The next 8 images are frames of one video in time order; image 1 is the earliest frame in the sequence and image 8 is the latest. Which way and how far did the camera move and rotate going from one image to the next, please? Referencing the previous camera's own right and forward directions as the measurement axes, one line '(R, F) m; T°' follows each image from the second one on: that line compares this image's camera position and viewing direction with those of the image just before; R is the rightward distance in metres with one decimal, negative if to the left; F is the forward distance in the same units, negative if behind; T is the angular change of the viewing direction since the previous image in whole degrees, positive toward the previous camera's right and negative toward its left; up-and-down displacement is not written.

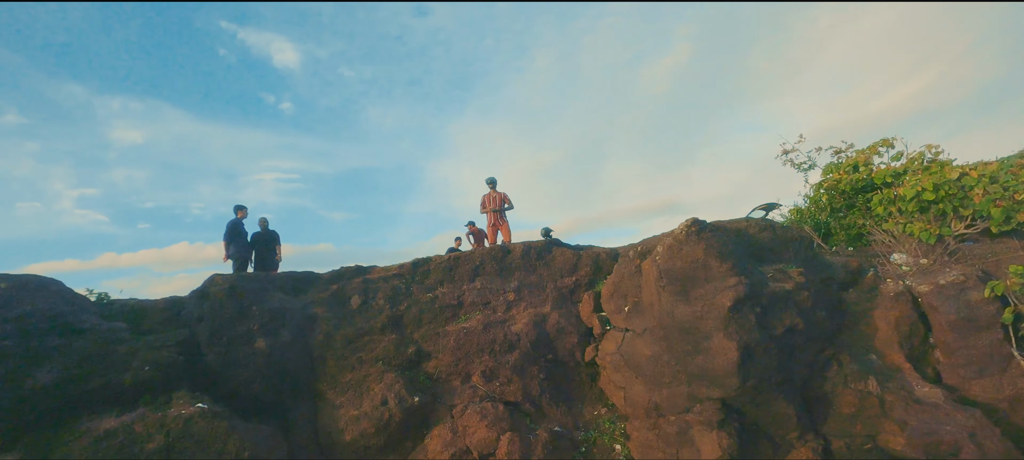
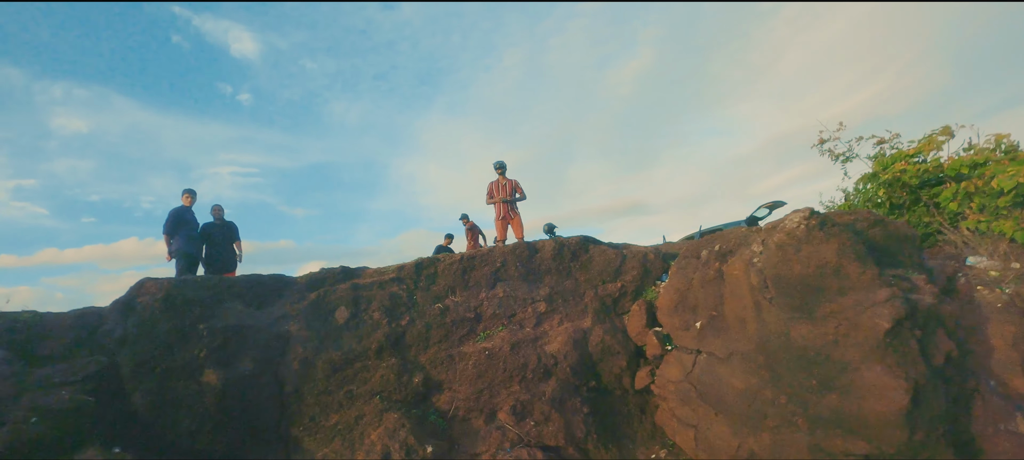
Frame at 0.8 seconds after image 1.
(-1.0, +2.4) m; +4°
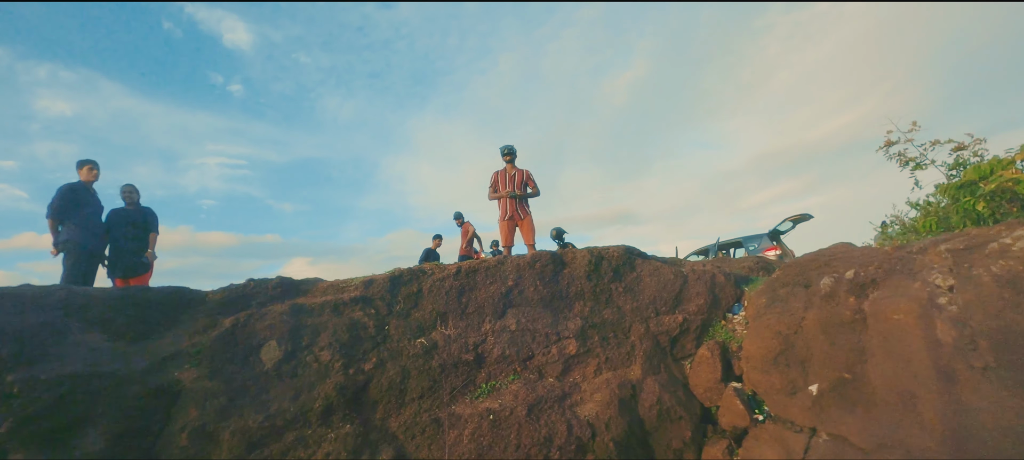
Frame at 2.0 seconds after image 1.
(-0.3, +2.6) m; +1°
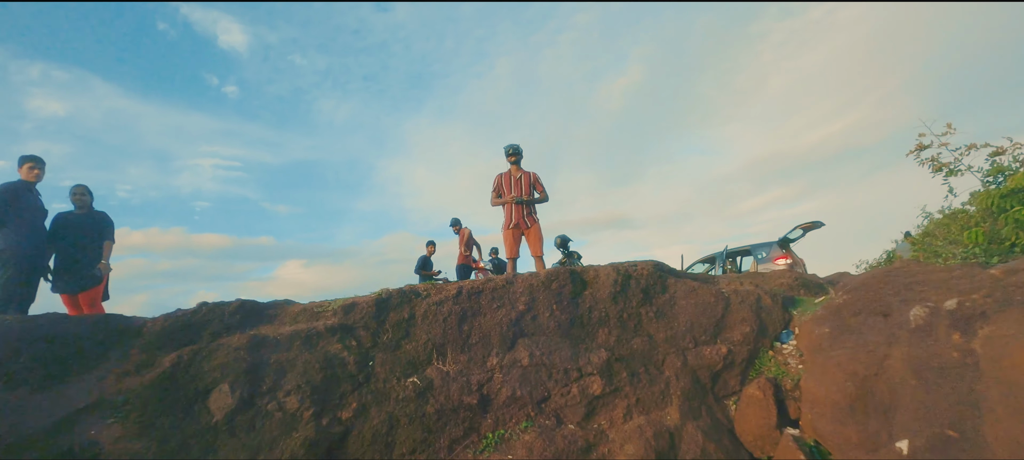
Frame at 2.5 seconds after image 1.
(-0.1, +1.0) m; 0°
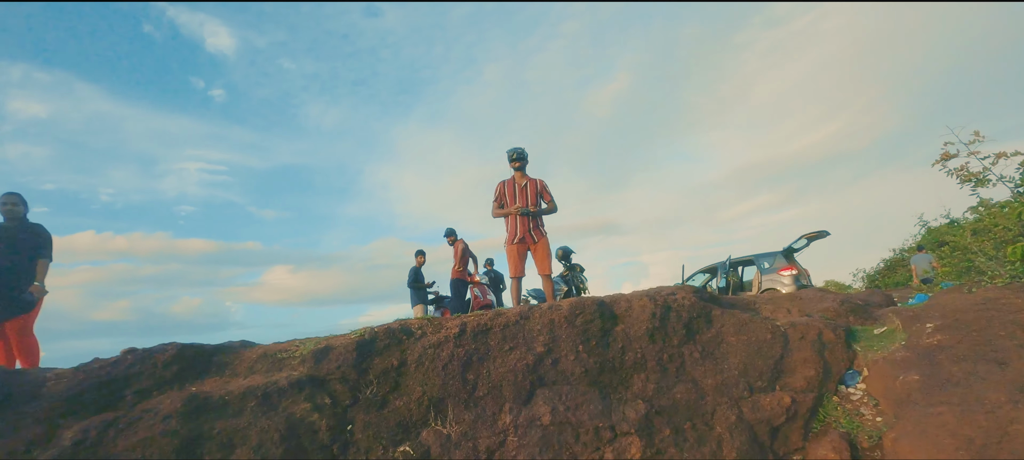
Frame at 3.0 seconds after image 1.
(-0.2, +1.0) m; +1°
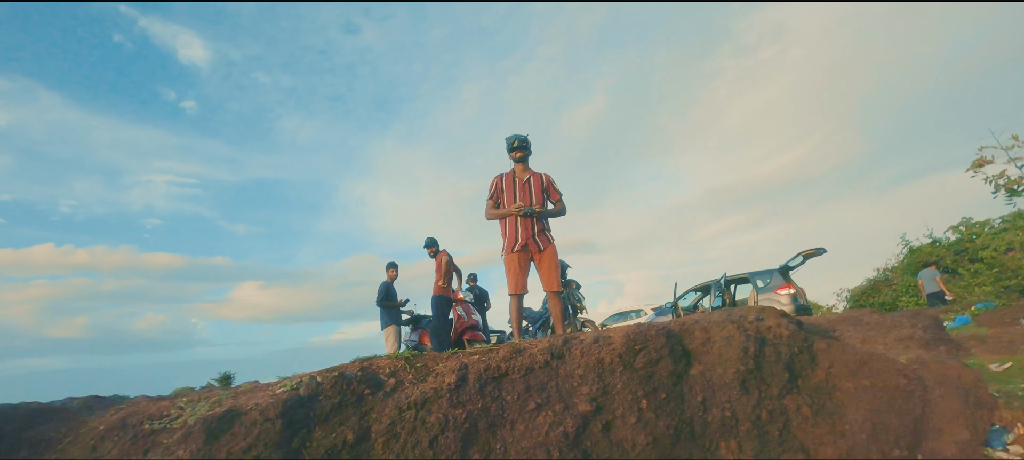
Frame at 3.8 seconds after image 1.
(-0.2, +1.4) m; +2°
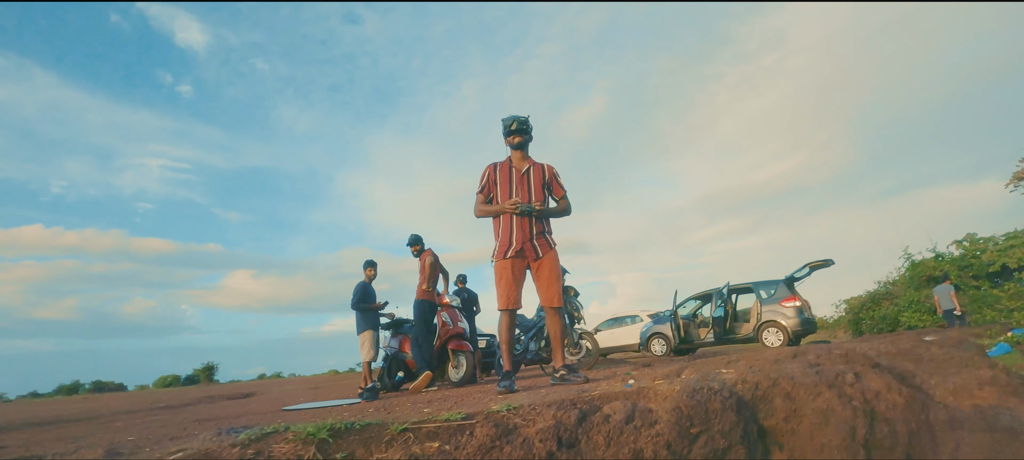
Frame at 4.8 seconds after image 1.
(0.0, +1.0) m; +1°
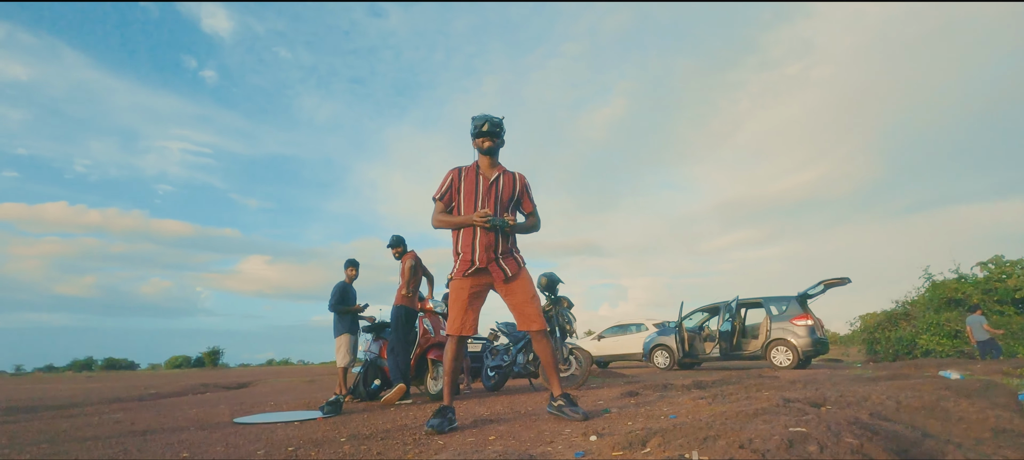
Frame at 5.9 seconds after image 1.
(+0.3, +0.6) m; -1°
